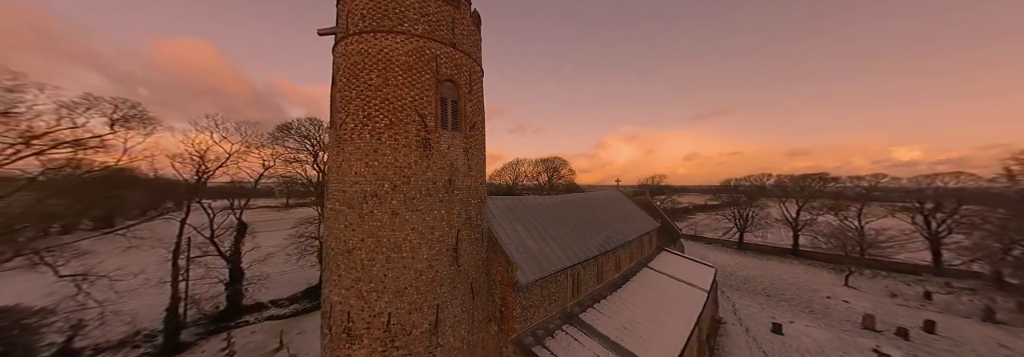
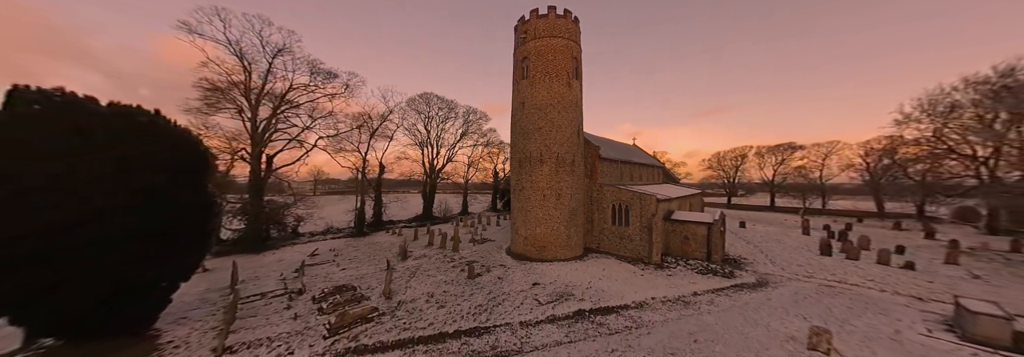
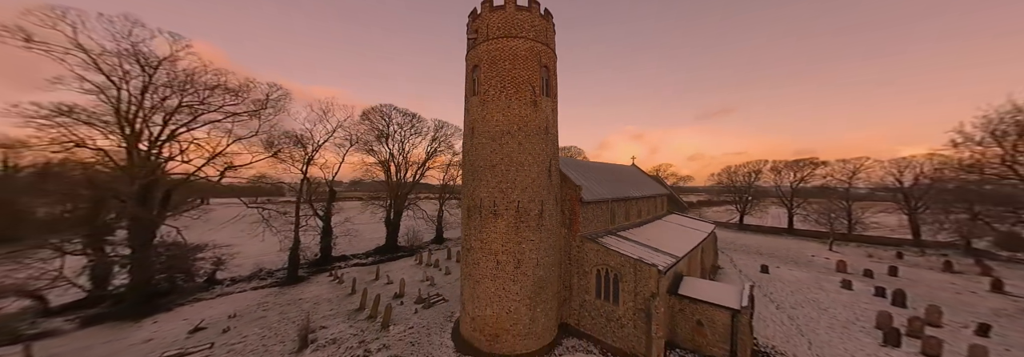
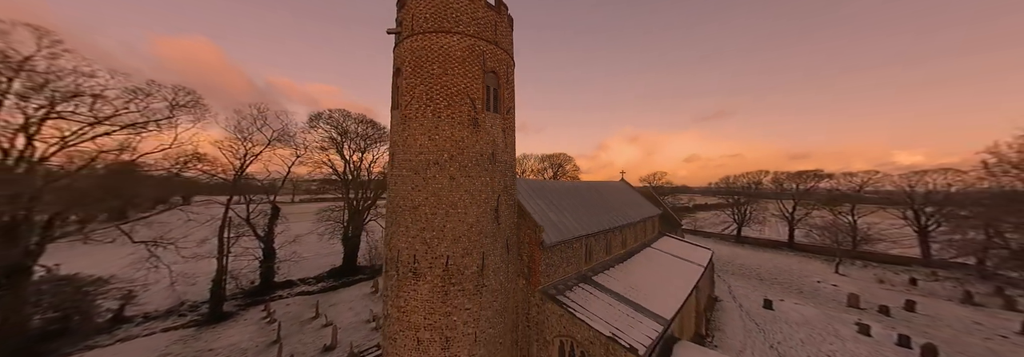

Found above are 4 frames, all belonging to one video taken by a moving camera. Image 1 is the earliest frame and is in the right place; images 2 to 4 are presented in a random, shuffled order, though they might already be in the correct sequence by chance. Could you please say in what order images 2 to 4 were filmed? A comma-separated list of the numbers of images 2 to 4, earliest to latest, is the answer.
4, 3, 2
